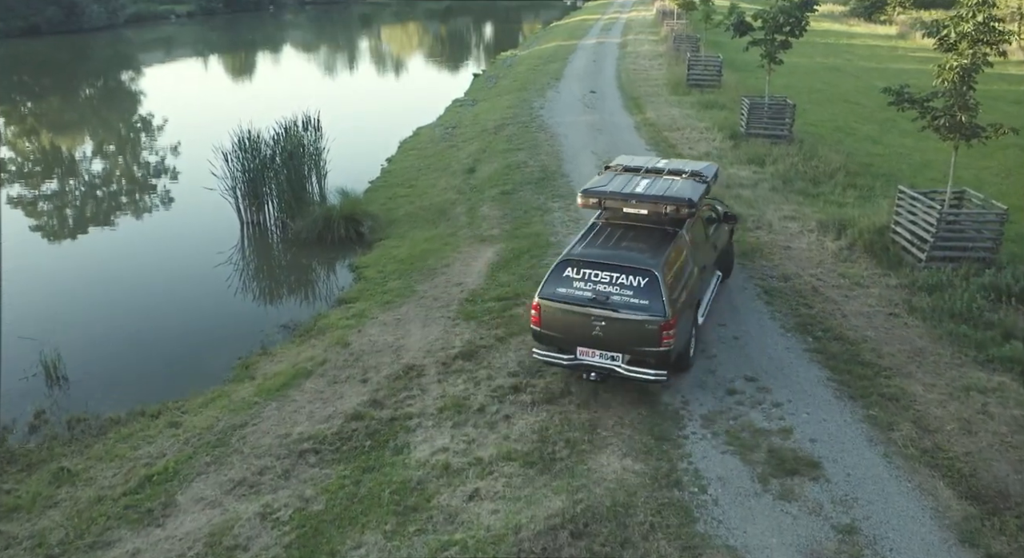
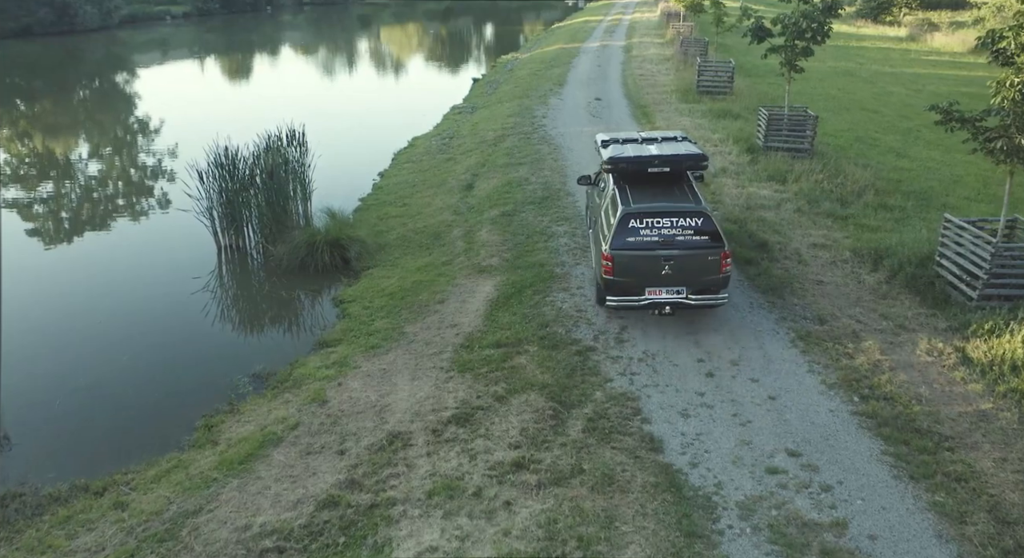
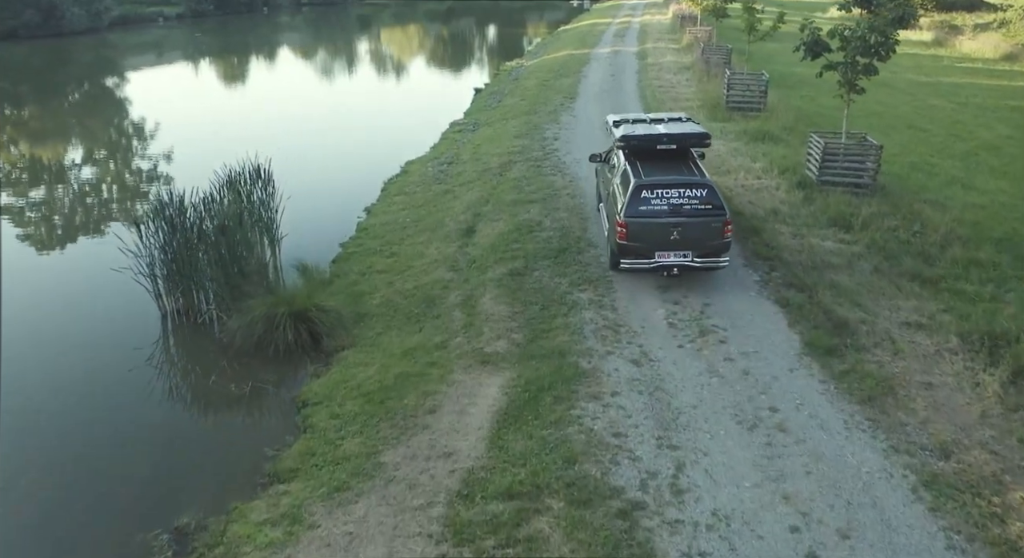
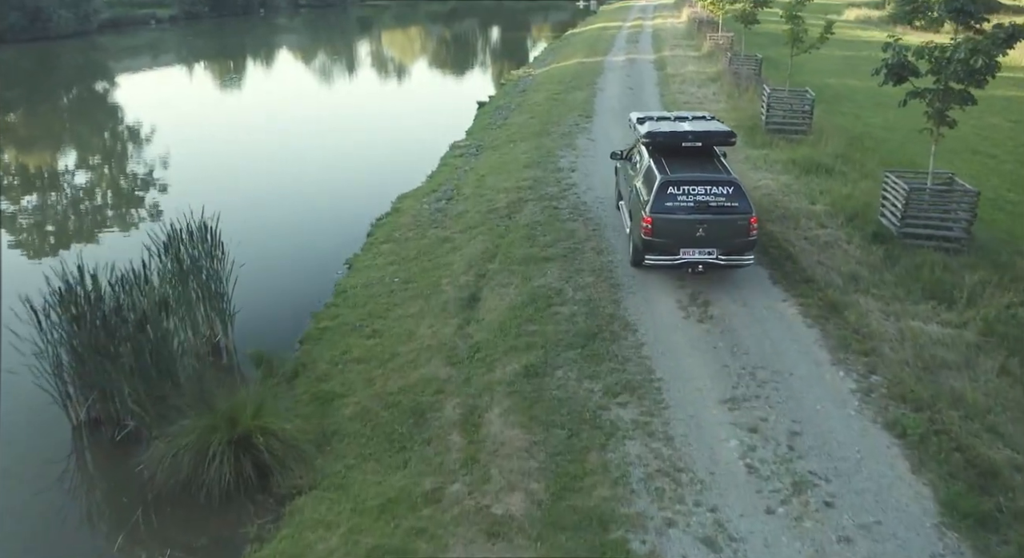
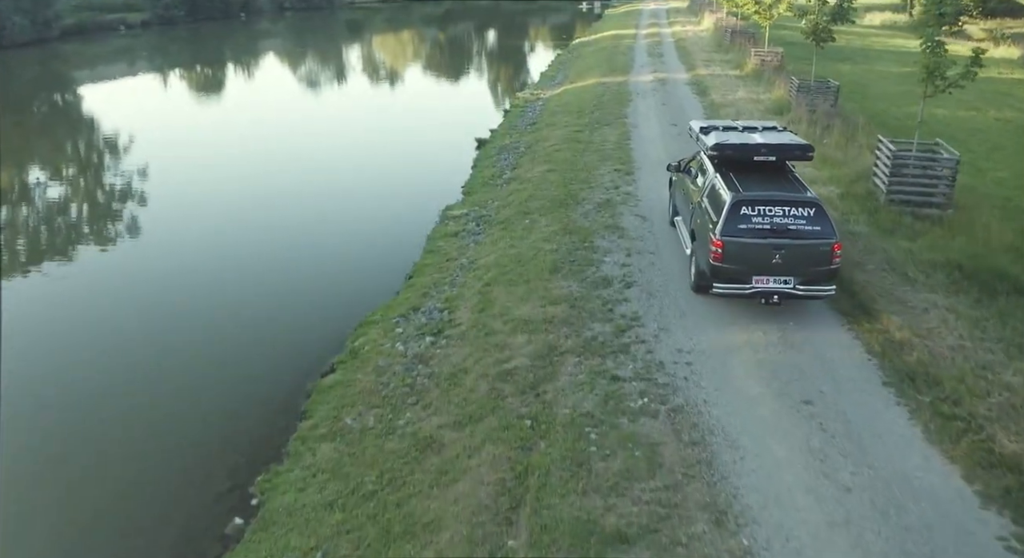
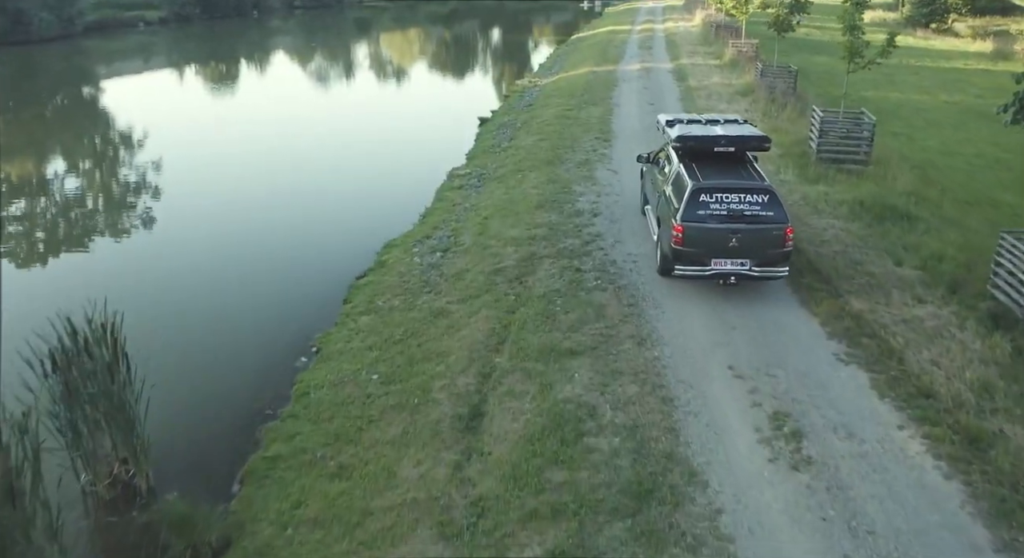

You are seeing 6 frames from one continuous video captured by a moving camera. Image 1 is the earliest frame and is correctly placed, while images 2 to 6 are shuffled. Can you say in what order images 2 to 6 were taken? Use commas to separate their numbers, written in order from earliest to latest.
2, 3, 4, 6, 5
